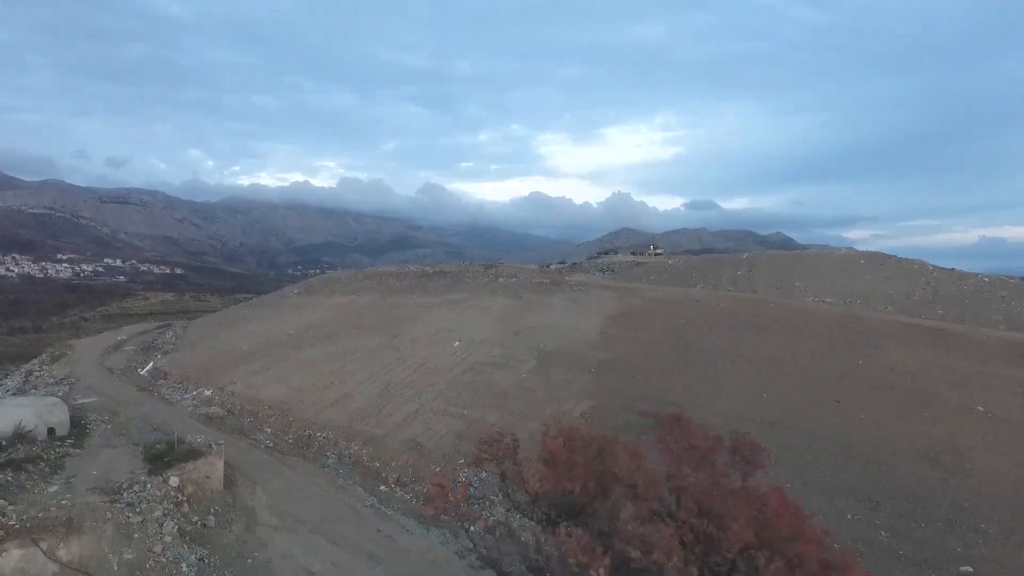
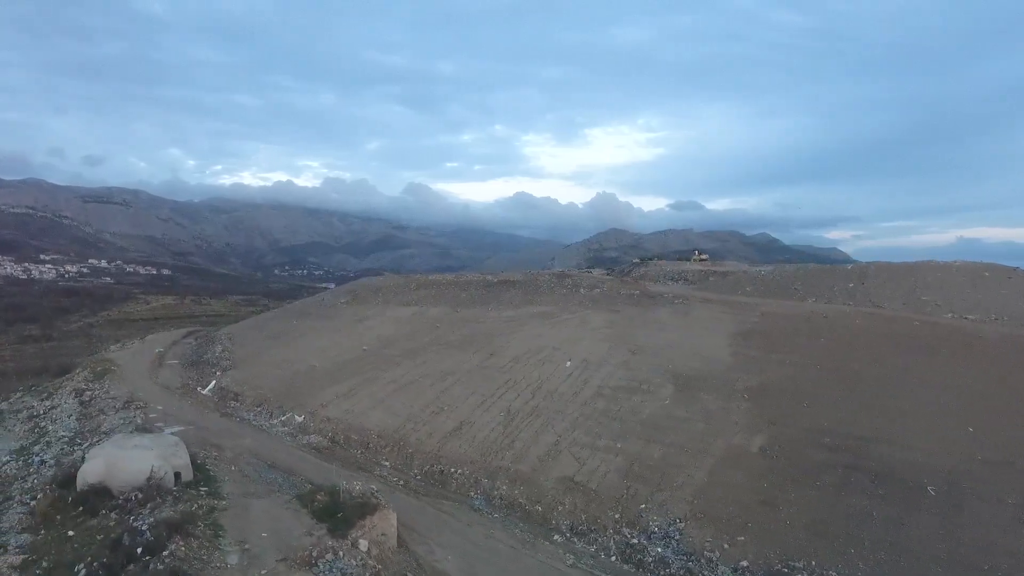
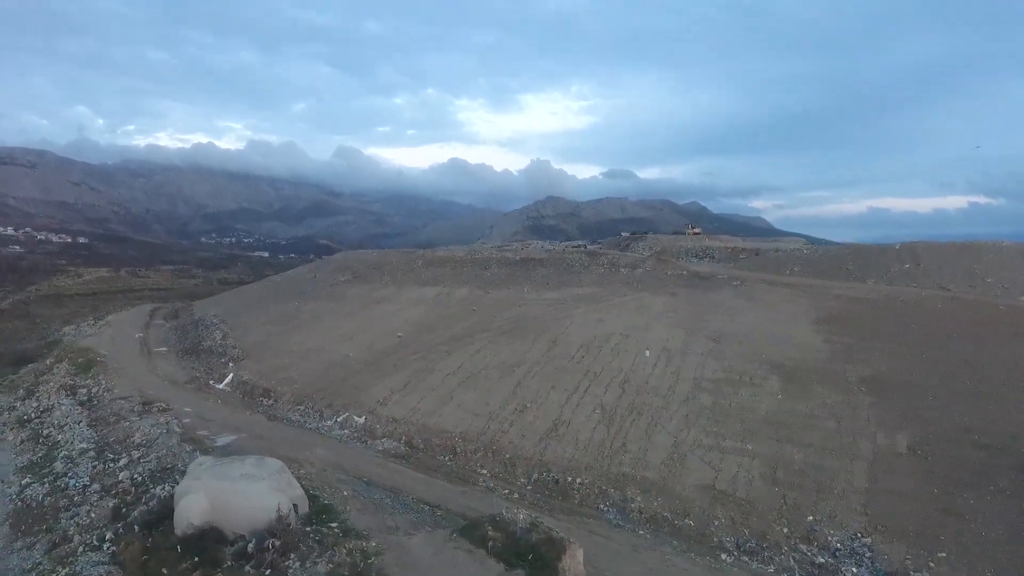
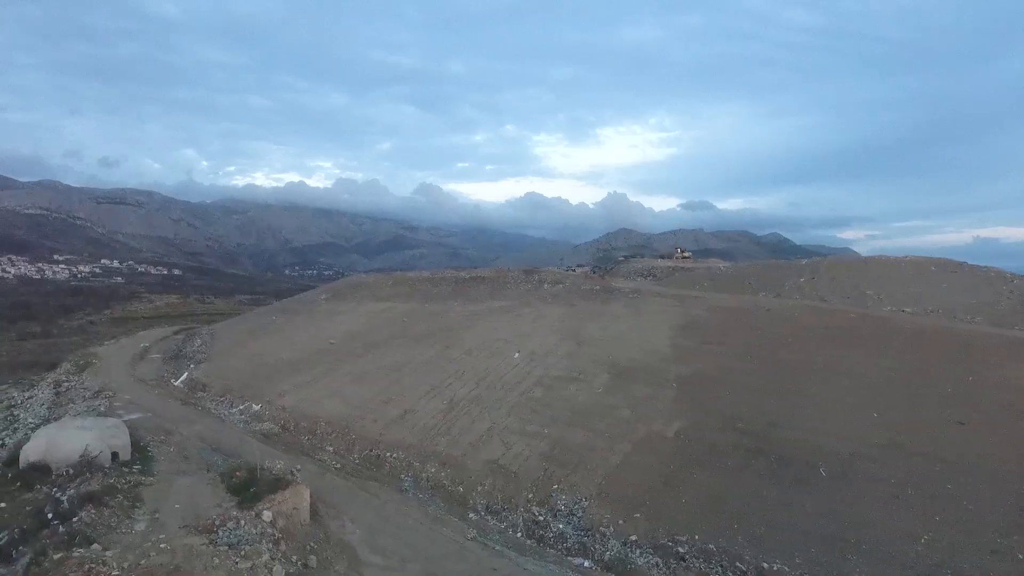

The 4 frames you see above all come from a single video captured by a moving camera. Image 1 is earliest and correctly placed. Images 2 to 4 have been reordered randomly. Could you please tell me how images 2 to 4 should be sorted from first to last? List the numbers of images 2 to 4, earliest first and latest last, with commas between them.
4, 2, 3
